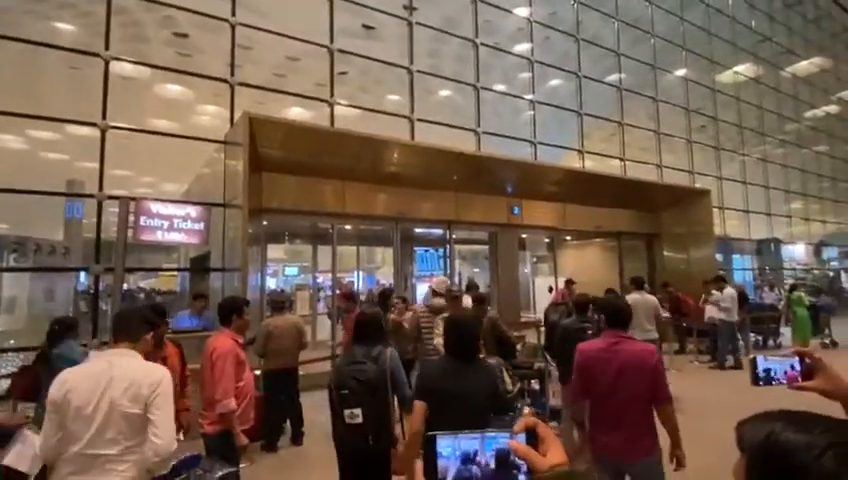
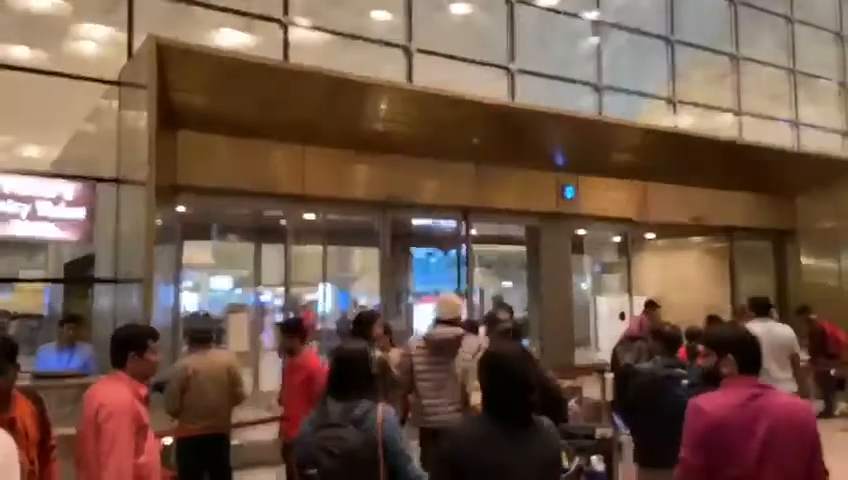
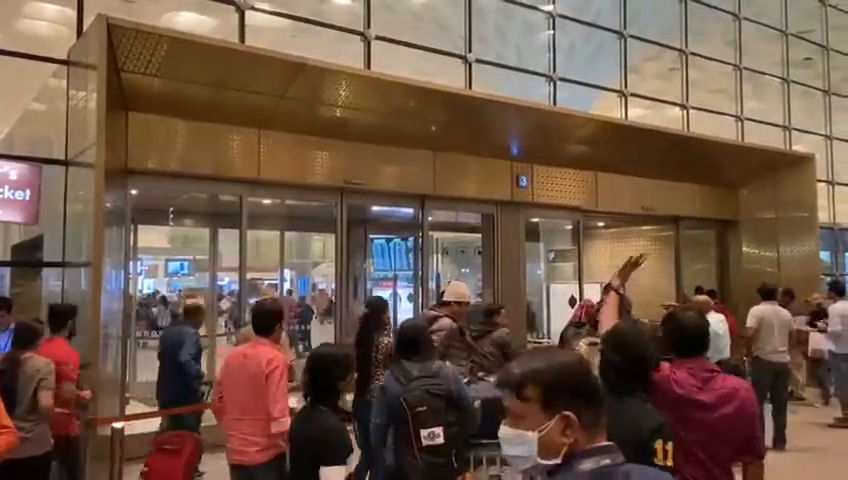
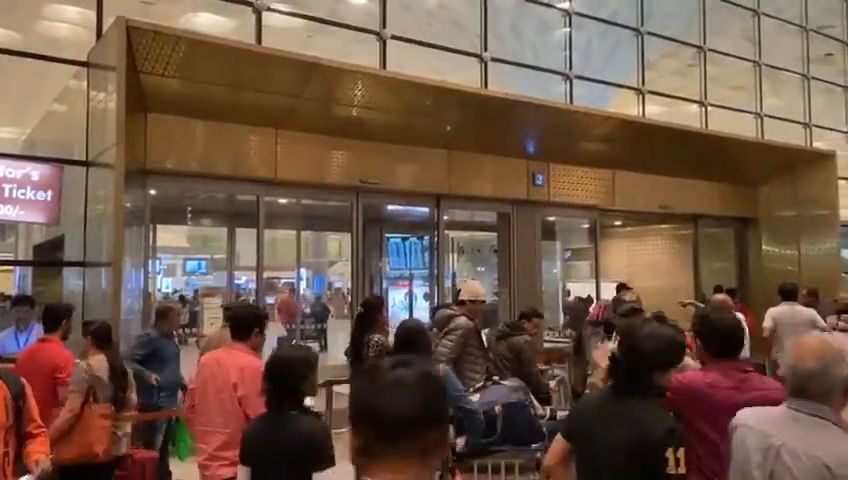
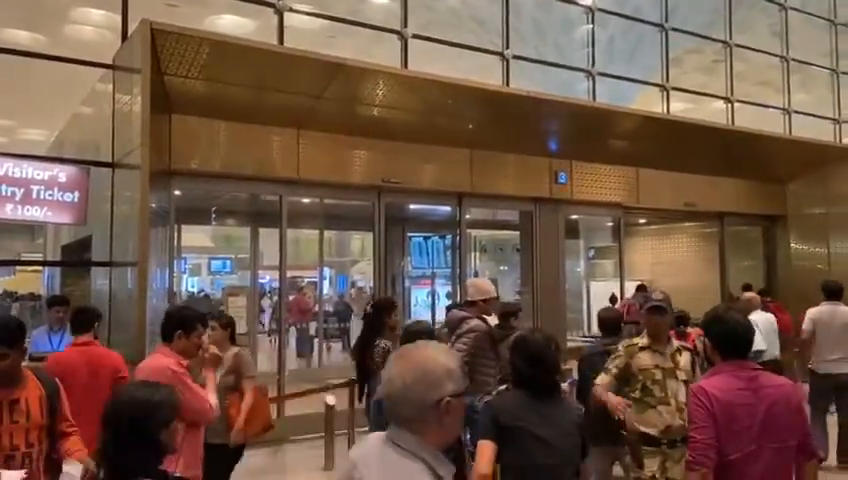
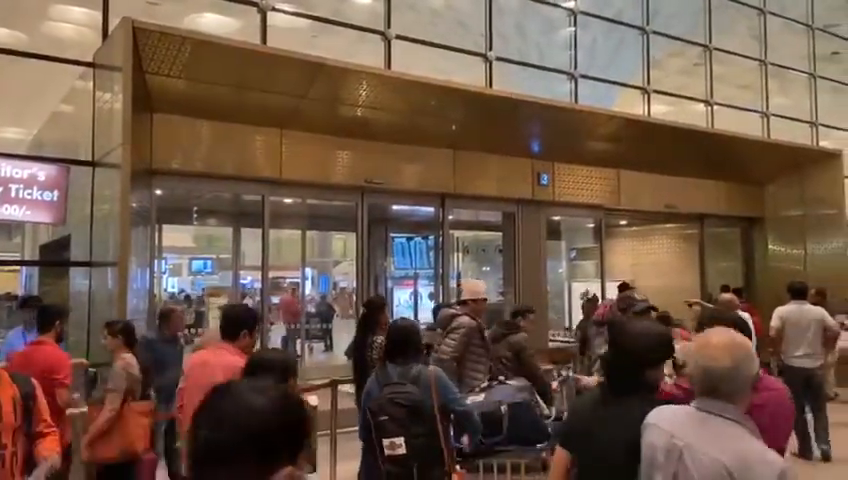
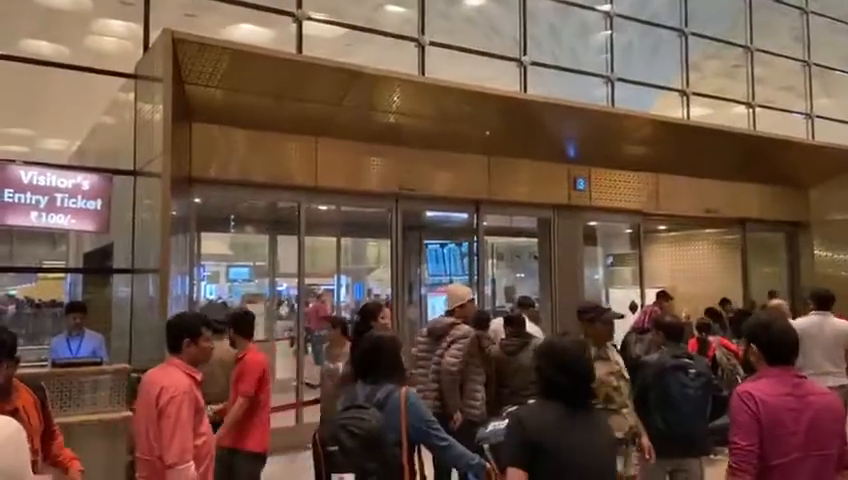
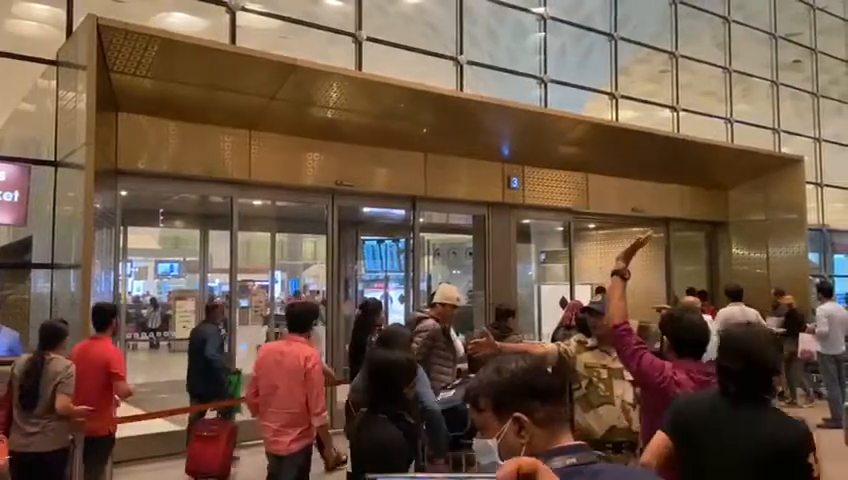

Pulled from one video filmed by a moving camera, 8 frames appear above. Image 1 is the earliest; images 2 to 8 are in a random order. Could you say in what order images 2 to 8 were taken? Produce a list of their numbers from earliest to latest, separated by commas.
2, 7, 5, 6, 4, 3, 8
